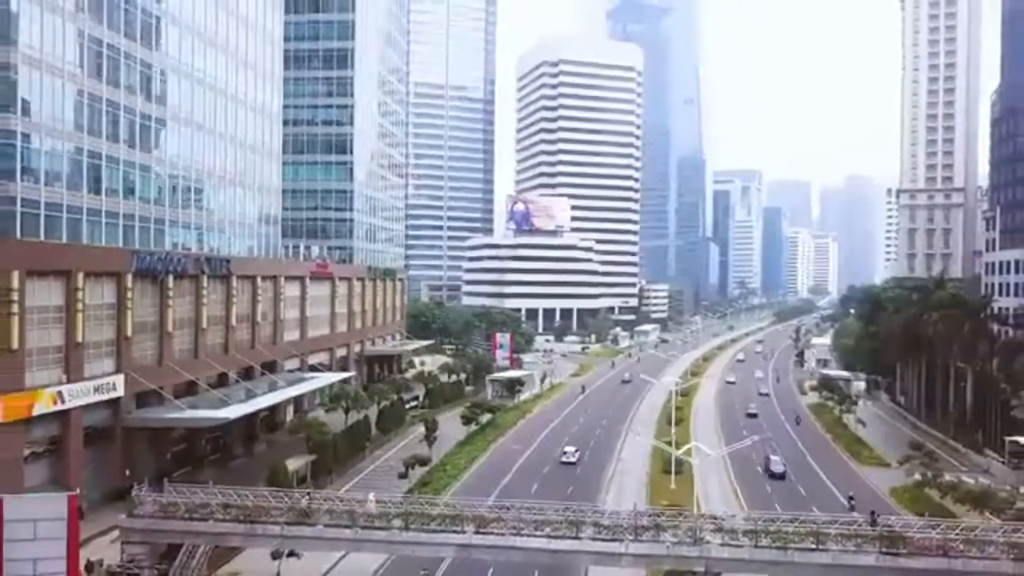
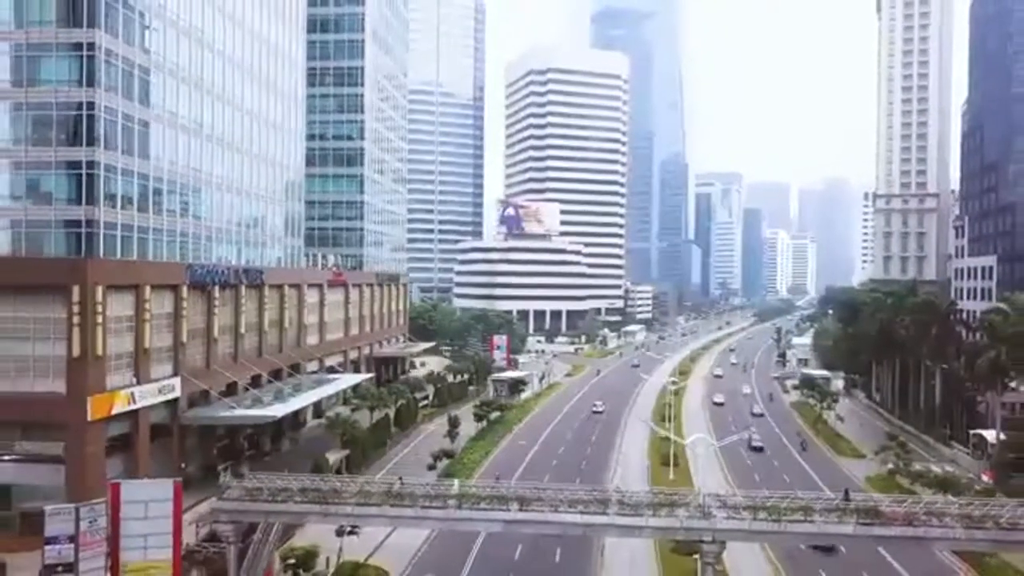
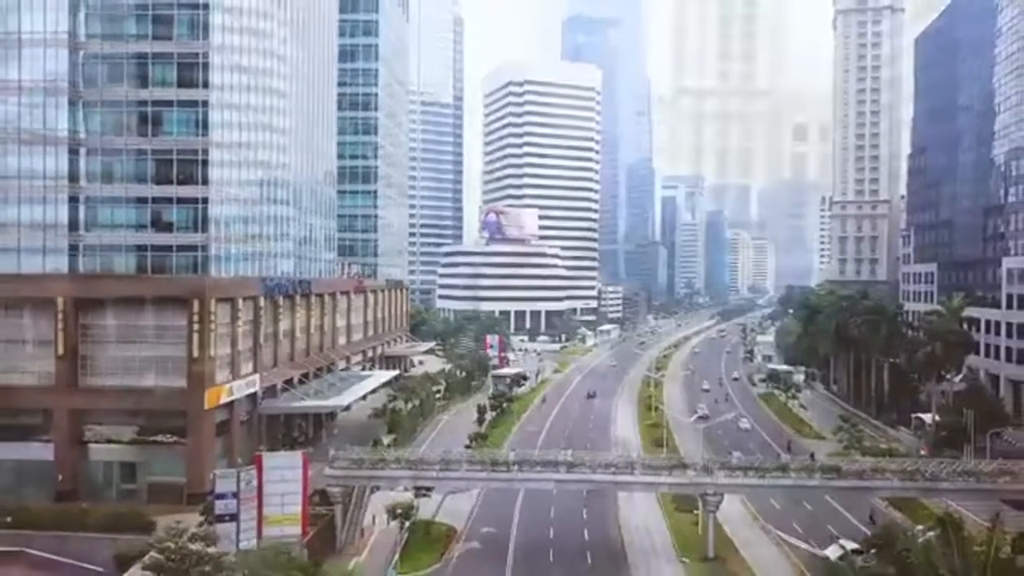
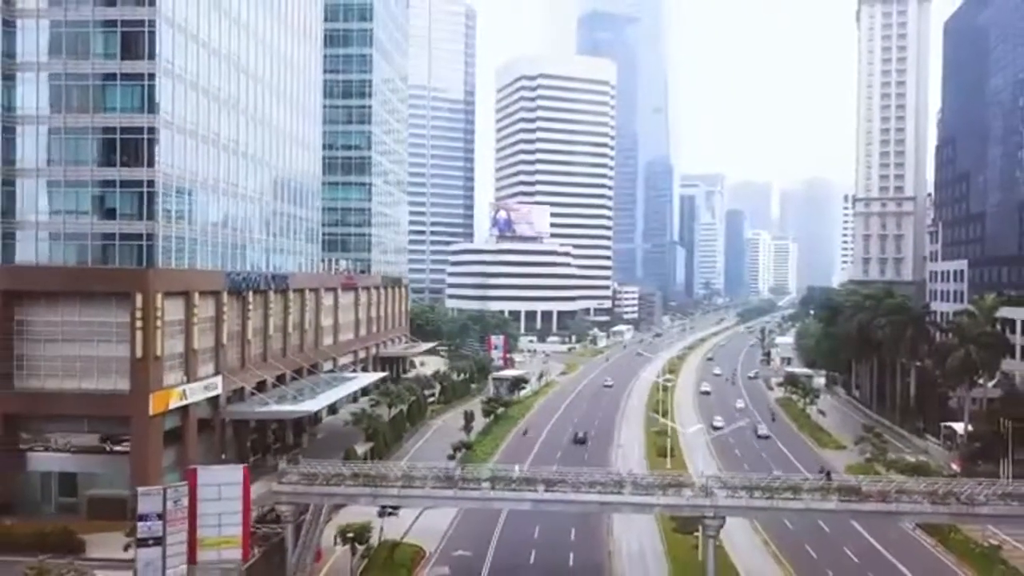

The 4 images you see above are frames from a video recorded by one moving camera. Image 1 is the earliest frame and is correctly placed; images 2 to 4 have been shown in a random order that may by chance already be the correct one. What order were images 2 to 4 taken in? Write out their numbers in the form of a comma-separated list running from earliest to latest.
2, 4, 3
